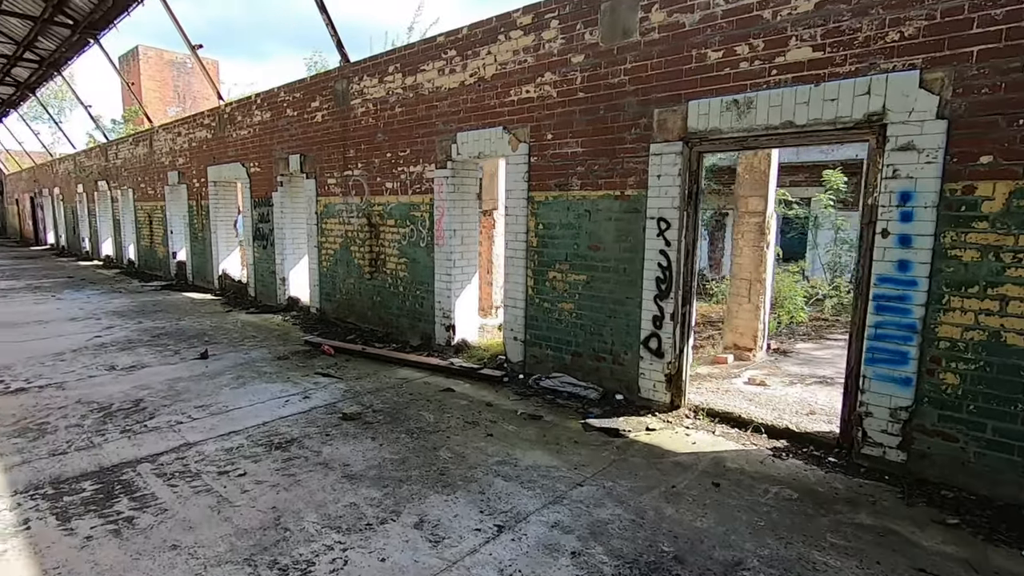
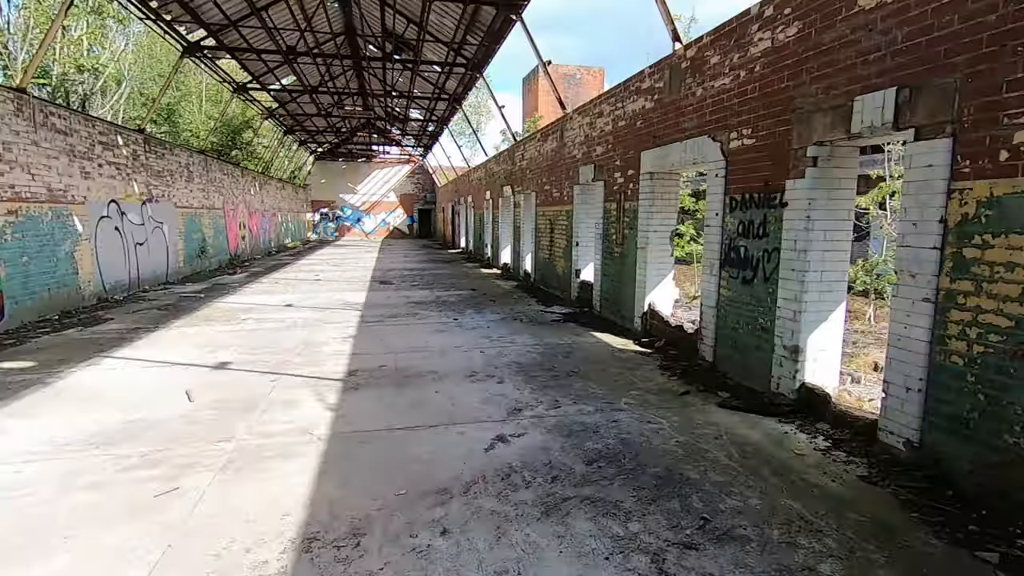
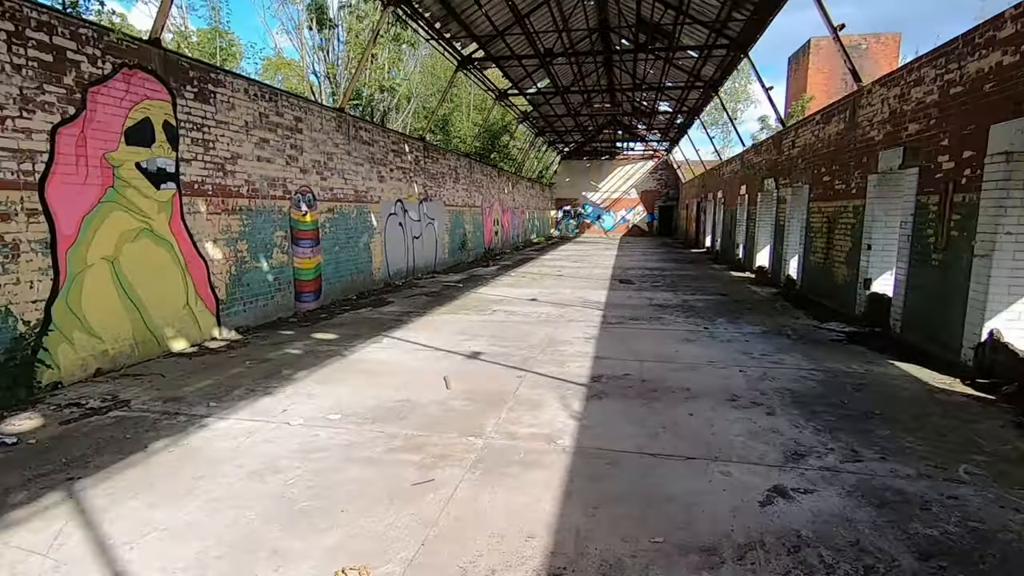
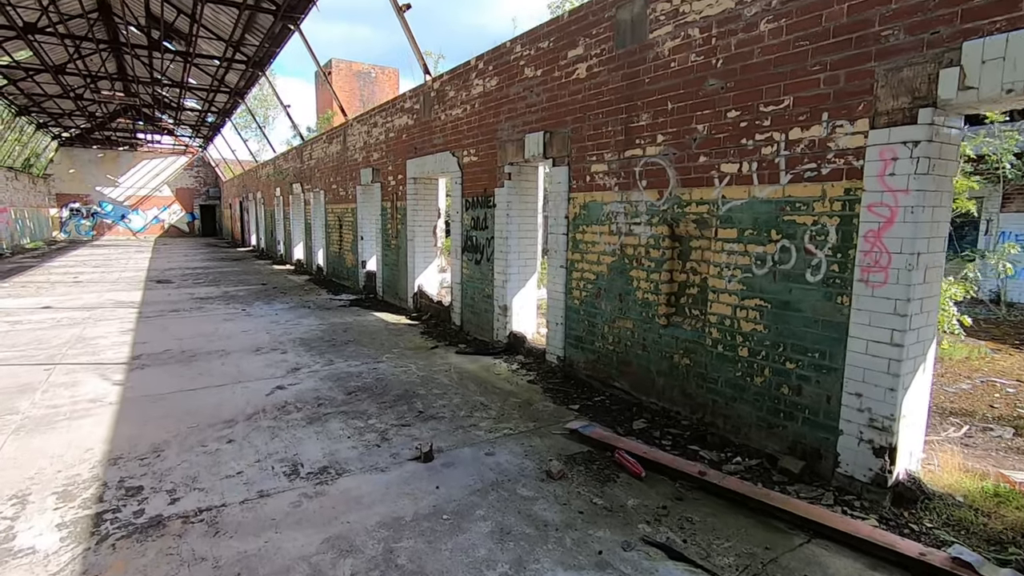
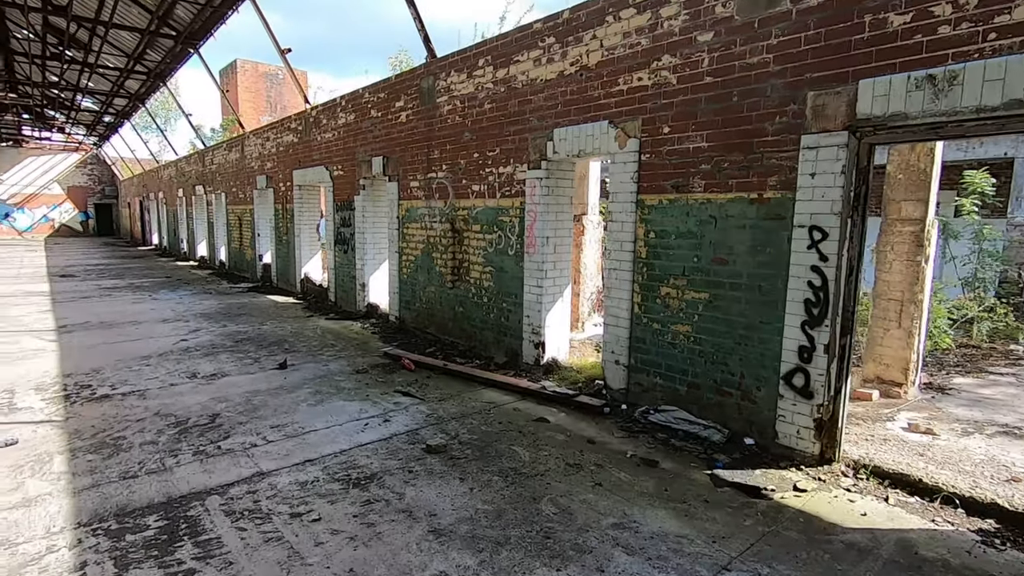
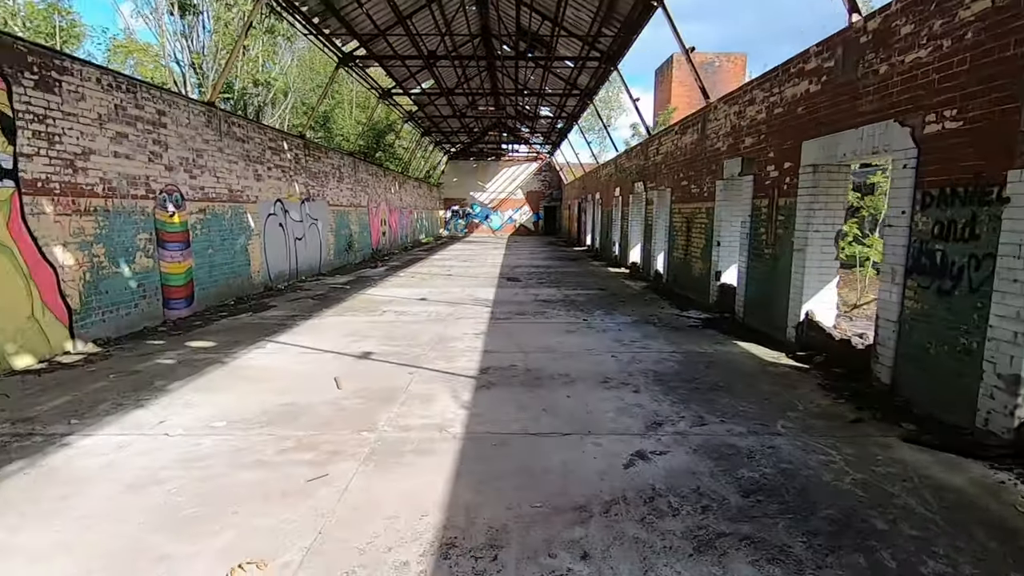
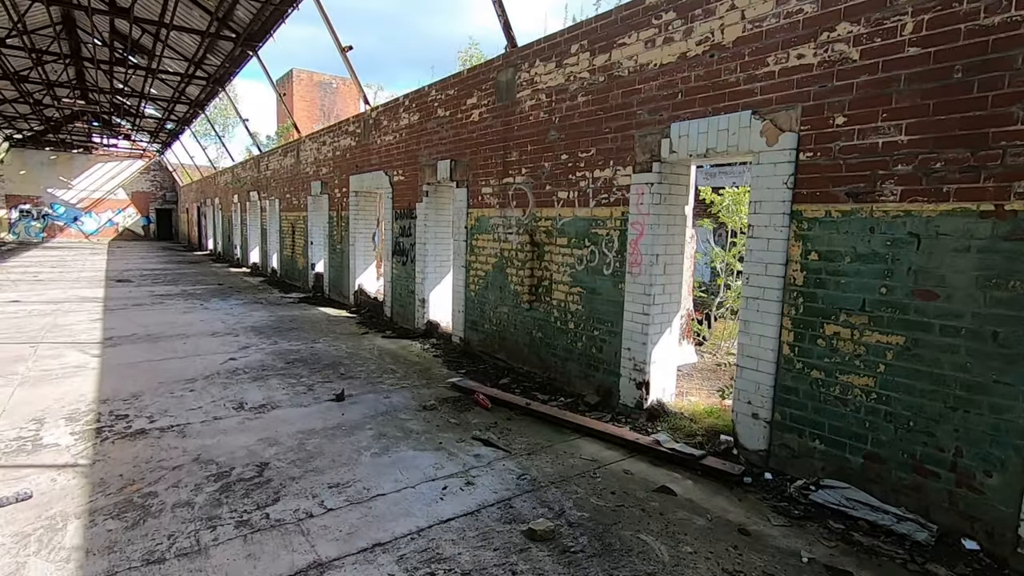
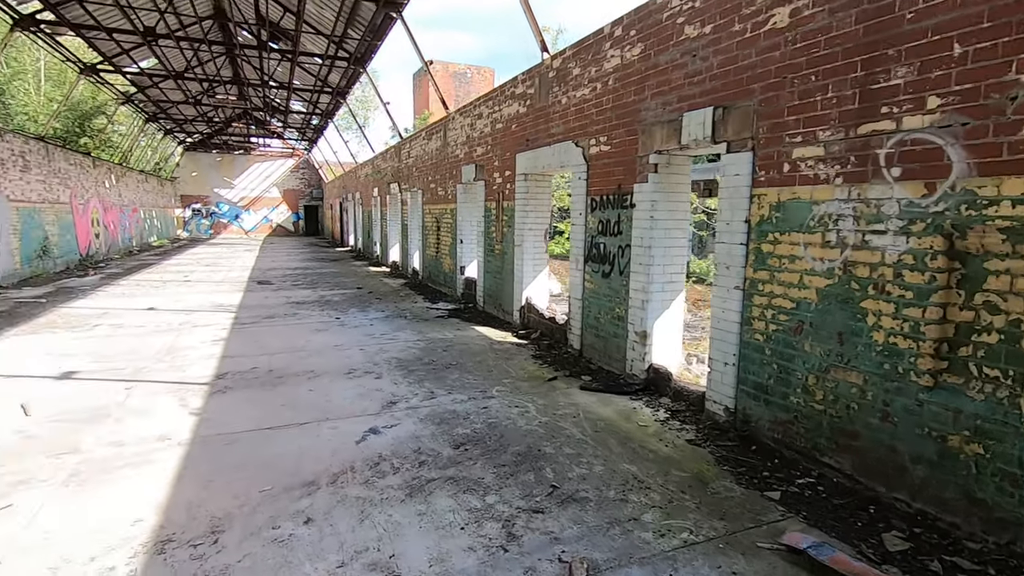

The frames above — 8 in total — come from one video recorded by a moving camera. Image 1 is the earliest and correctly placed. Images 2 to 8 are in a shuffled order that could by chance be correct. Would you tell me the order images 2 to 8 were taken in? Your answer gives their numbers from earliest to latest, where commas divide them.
5, 7, 4, 8, 2, 6, 3
